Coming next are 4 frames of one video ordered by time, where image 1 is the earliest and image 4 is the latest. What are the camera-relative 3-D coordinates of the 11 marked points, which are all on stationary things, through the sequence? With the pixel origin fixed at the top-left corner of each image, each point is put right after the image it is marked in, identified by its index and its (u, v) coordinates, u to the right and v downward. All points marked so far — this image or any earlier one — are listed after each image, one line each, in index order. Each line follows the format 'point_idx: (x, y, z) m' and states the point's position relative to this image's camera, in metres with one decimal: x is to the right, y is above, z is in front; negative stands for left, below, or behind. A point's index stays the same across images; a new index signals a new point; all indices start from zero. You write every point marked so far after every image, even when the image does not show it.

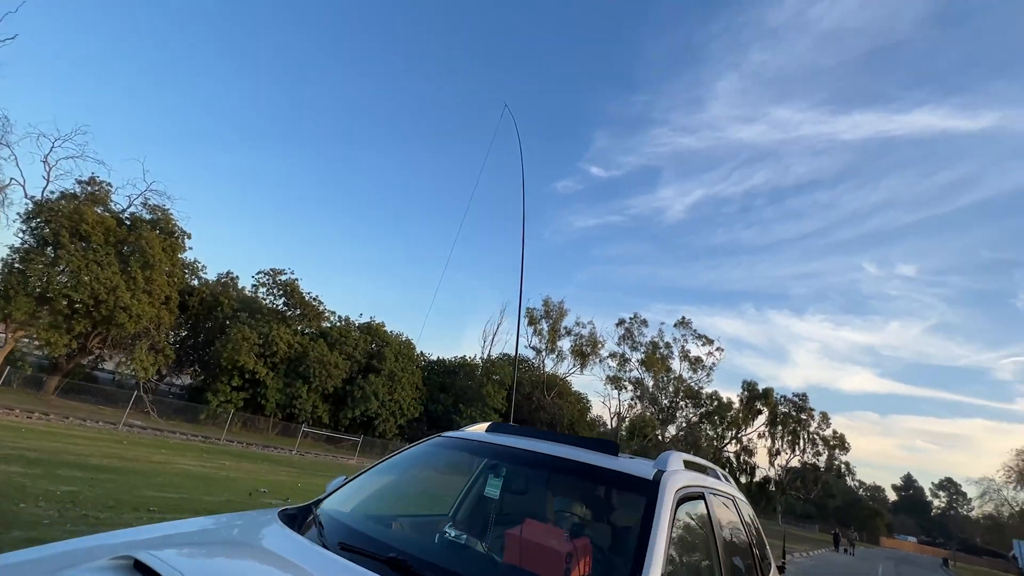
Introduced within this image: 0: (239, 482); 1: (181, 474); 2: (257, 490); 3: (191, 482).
0: (-7.5, -5.4, +13.5) m
1: (-8.8, -5.0, +13.1) m
2: (-6.6, -5.3, +12.8) m
3: (-7.9, -4.8, +12.1) m
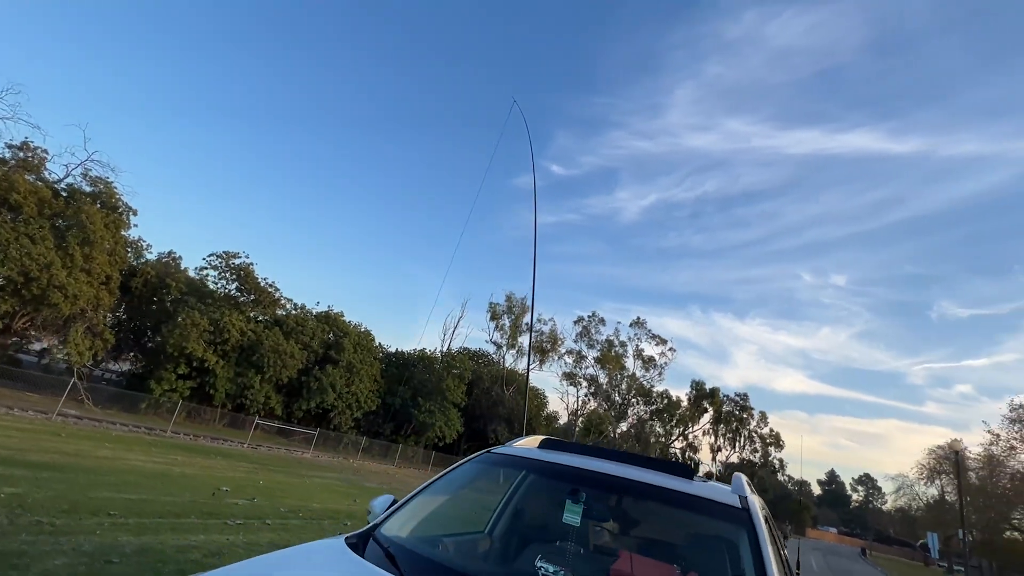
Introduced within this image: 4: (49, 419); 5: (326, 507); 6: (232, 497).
0: (-8.2, -5.0, +12.7) m
1: (-9.4, -4.6, +12.2) m
2: (-7.2, -4.9, +12.0) m
3: (-8.4, -4.4, +11.3) m
4: (-18.0, -5.1, +19.1) m
5: (-4.9, -5.8, +13.0) m
6: (-6.5, -4.9, +11.4) m
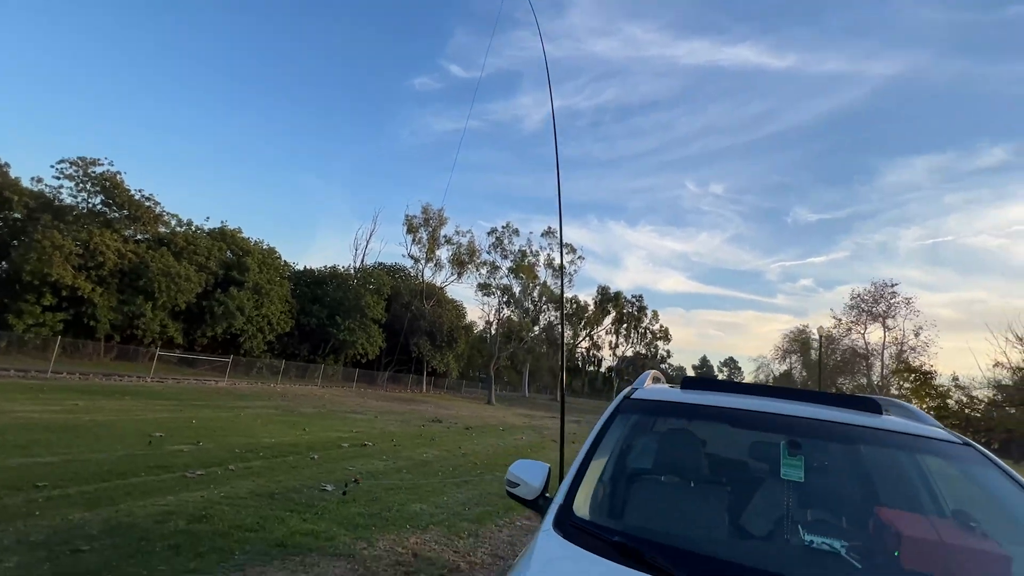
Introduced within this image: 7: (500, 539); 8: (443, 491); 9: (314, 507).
0: (-8.9, -3.2, +11.0) m
1: (-10.0, -2.9, +10.2) m
2: (-7.8, -3.2, +10.5) m
3: (-8.8, -2.9, +9.5) m
4: (-19.8, -2.6, +15.3) m
5: (-5.7, -3.7, +12.0) m
6: (-7.0, -3.2, +10.1) m
7: (-0.2, -3.4, +6.7) m
8: (-1.2, -3.6, +8.7) m
9: (-2.7, -3.0, +6.8) m
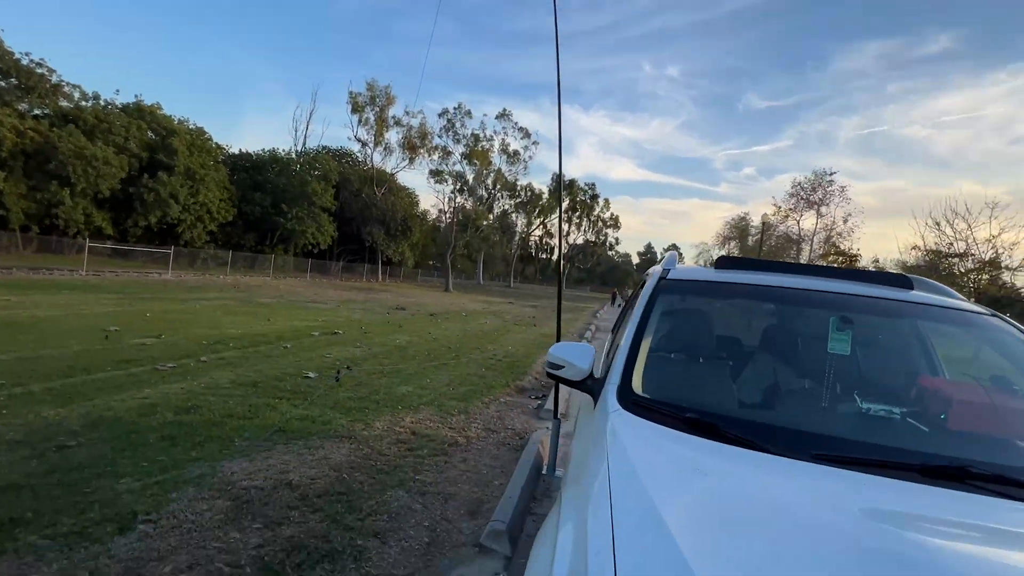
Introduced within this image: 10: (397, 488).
0: (-9.4, -0.7, +10.3) m
1: (-10.4, -0.7, +9.3) m
2: (-8.3, -0.9, +10.0) m
3: (-9.2, -0.8, +8.8) m
4: (-20.7, +0.6, +13.3) m
5: (-6.3, -1.0, +11.7) m
6: (-7.4, -0.9, +9.6) m
7: (-0.3, -1.8, +7.0) m
8: (-1.6, -1.6, +8.8) m
9: (-2.9, -1.5, +6.8) m
10: (-1.0, -1.8, +4.3) m
